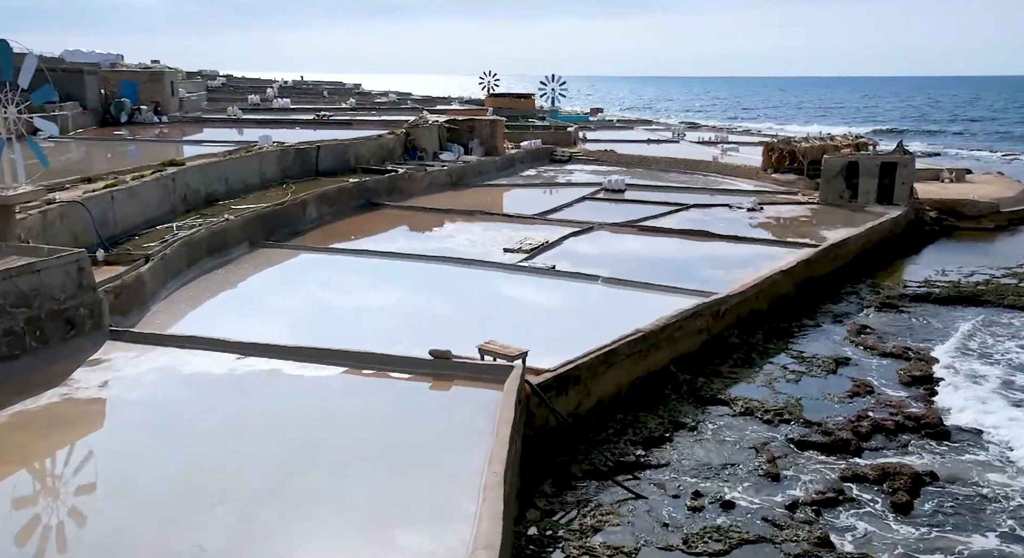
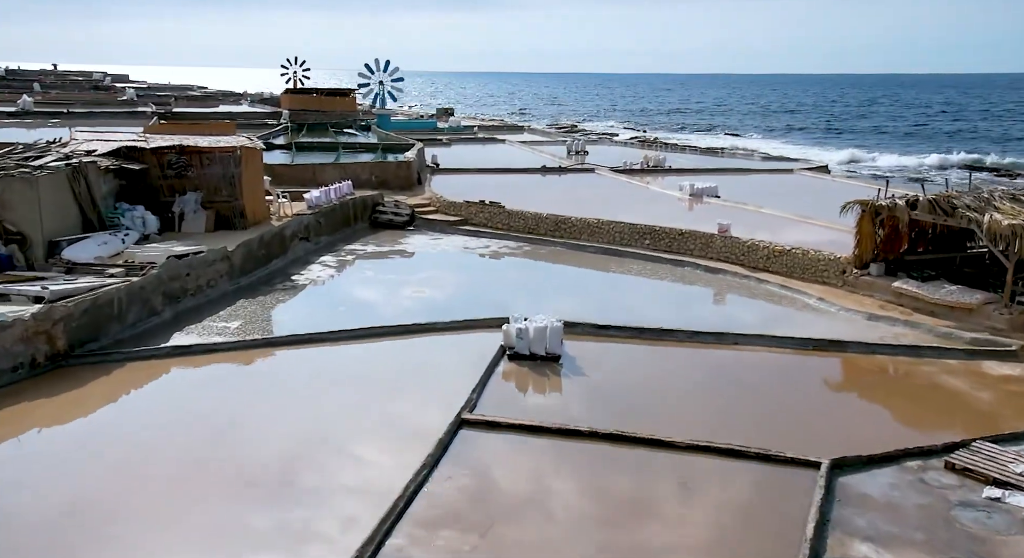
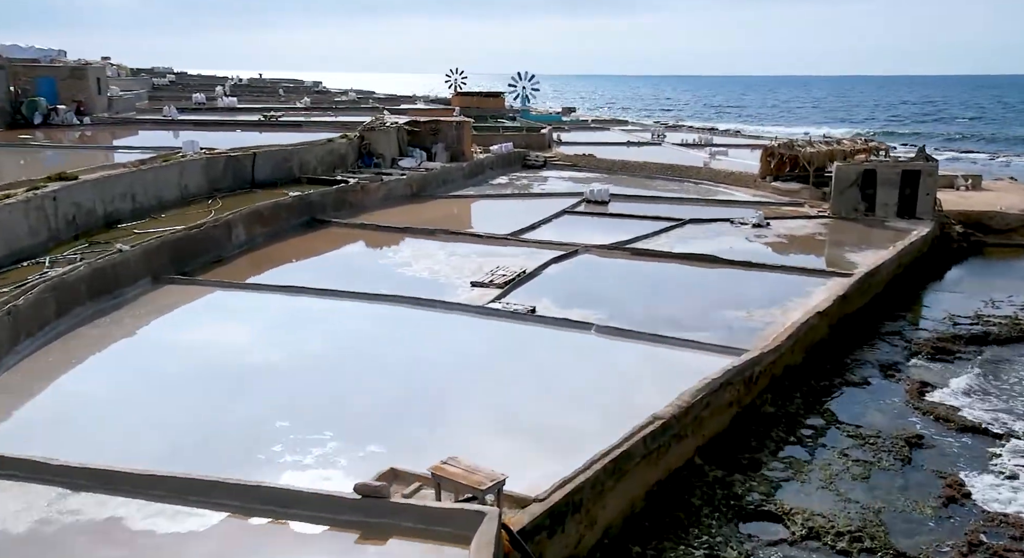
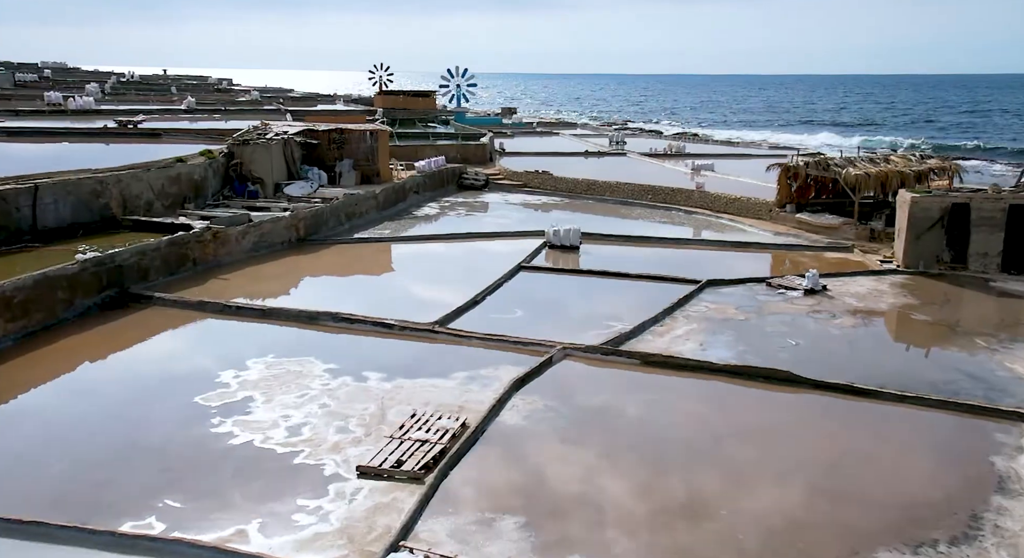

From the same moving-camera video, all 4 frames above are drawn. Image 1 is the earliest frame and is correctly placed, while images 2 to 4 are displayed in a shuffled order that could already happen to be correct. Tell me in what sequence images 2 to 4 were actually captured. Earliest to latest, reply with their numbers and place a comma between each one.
3, 4, 2
